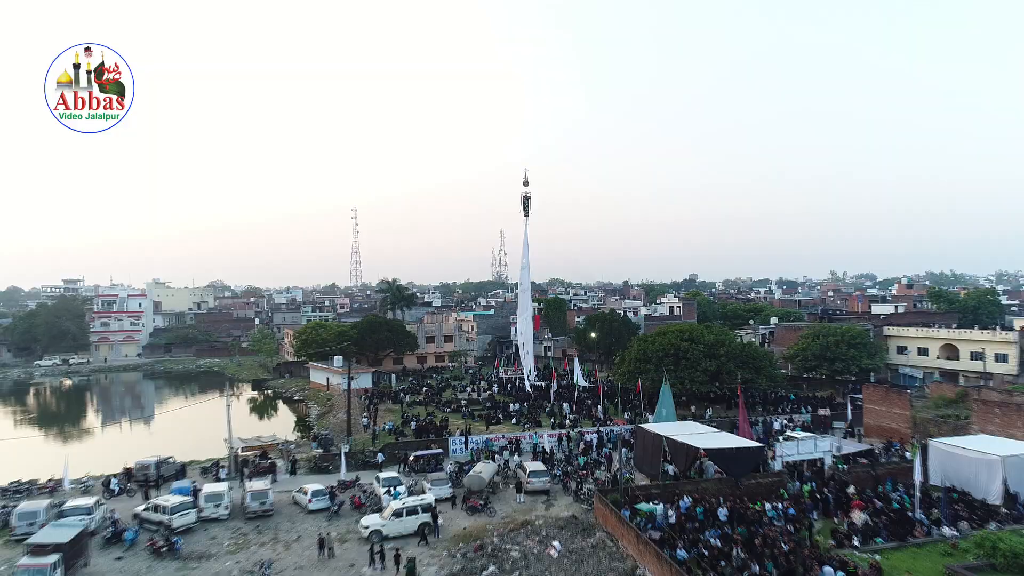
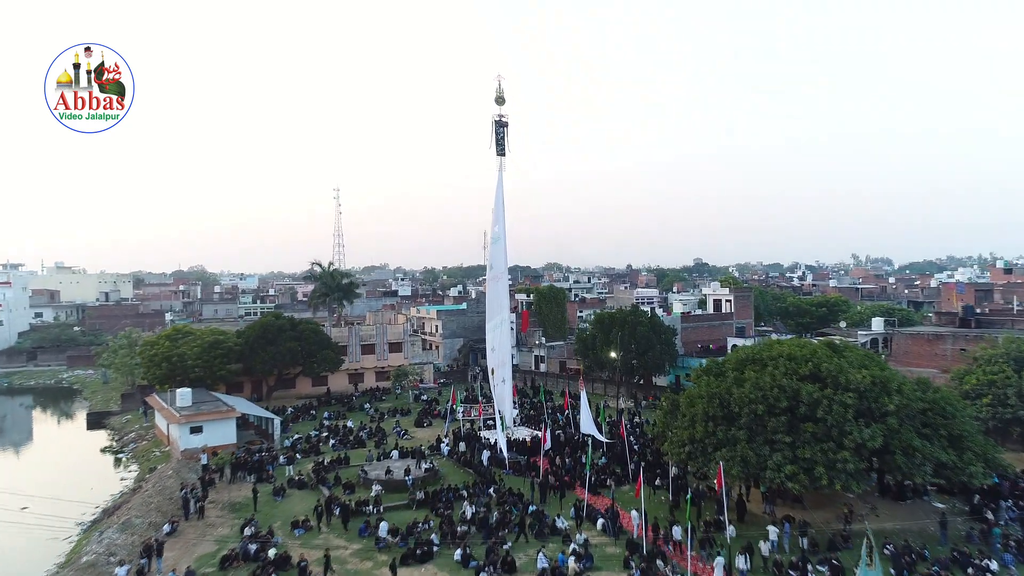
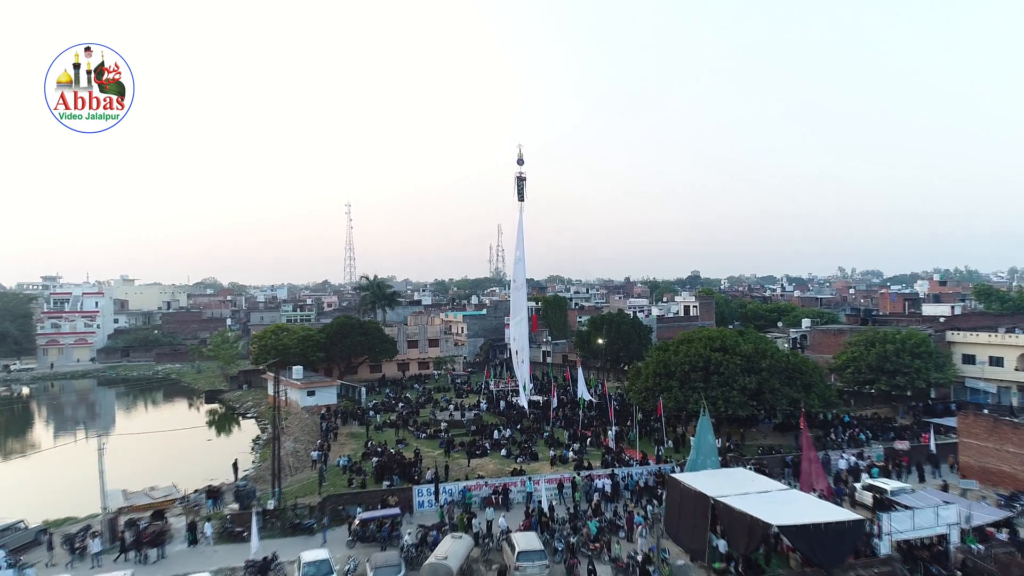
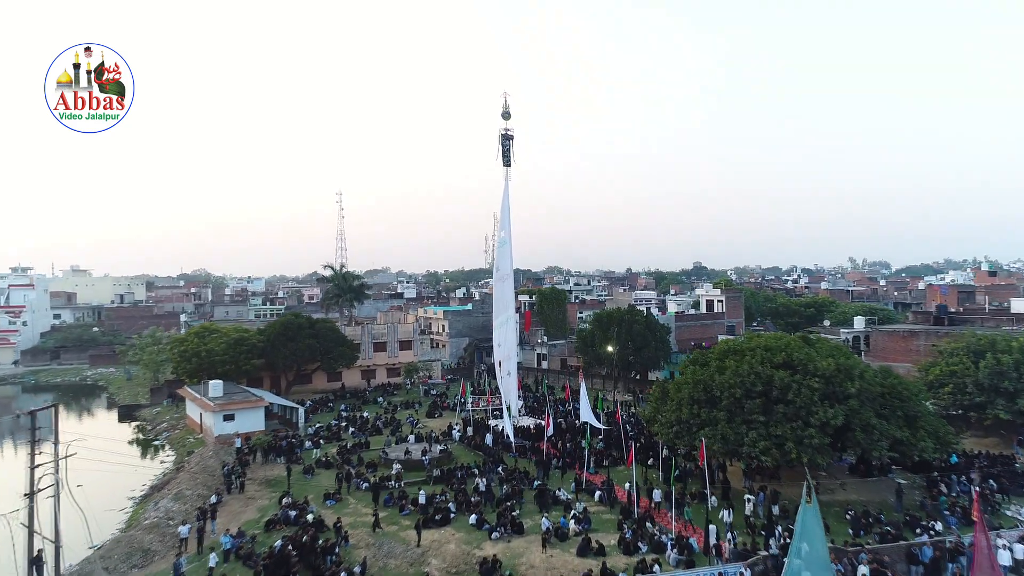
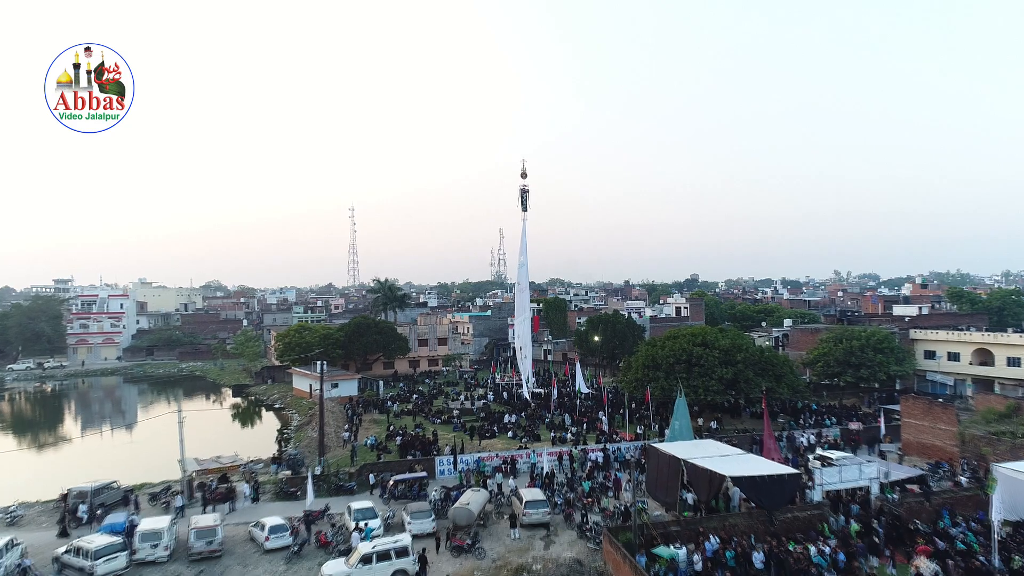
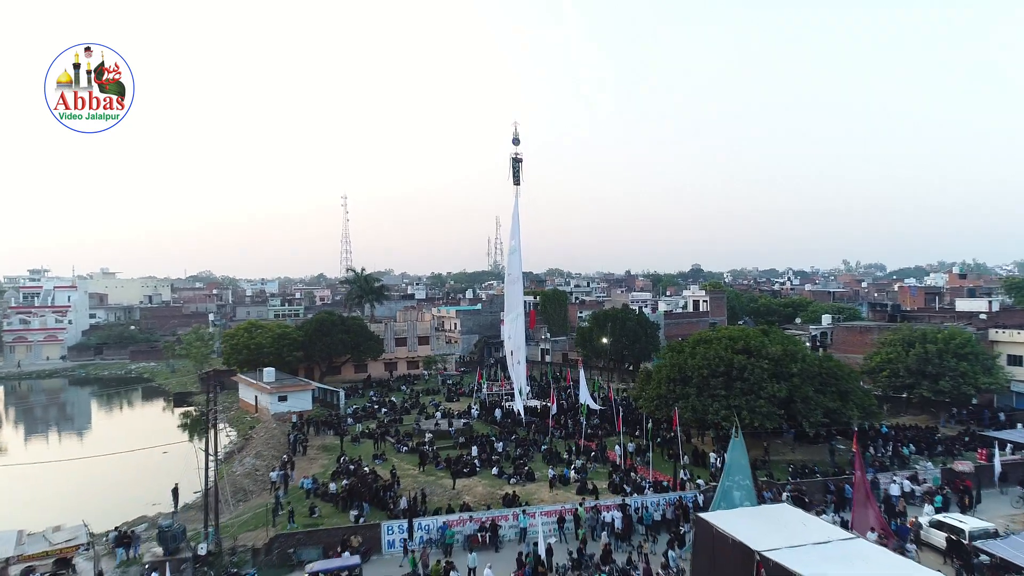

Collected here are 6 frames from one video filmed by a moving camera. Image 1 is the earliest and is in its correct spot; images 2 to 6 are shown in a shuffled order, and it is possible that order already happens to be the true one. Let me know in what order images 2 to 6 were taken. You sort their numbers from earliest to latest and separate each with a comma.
5, 3, 6, 4, 2
